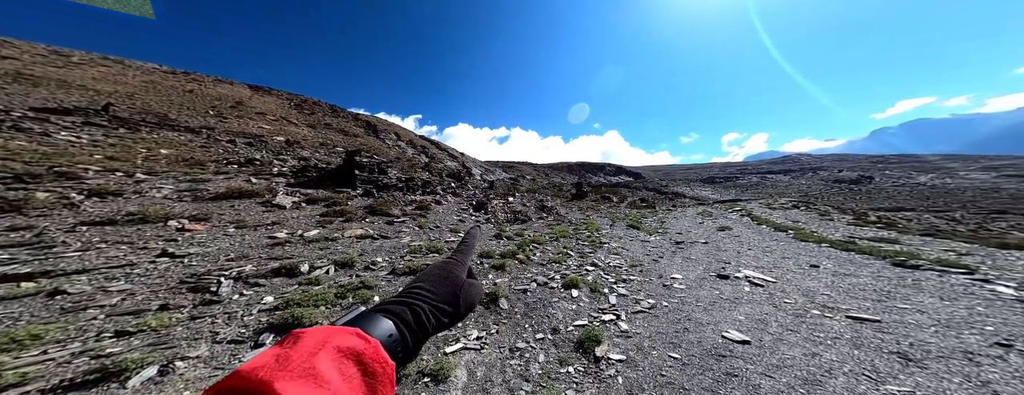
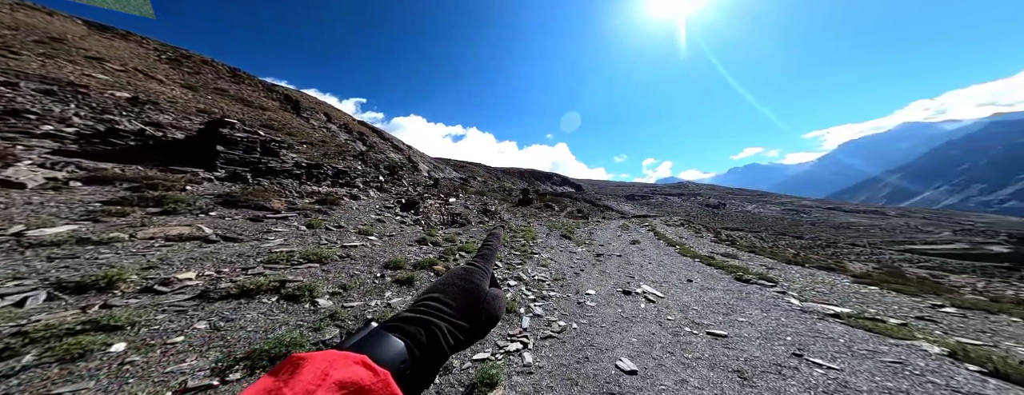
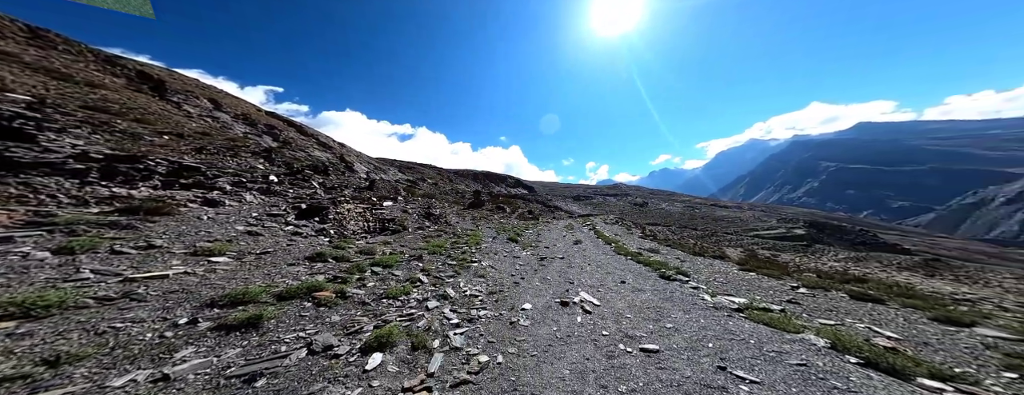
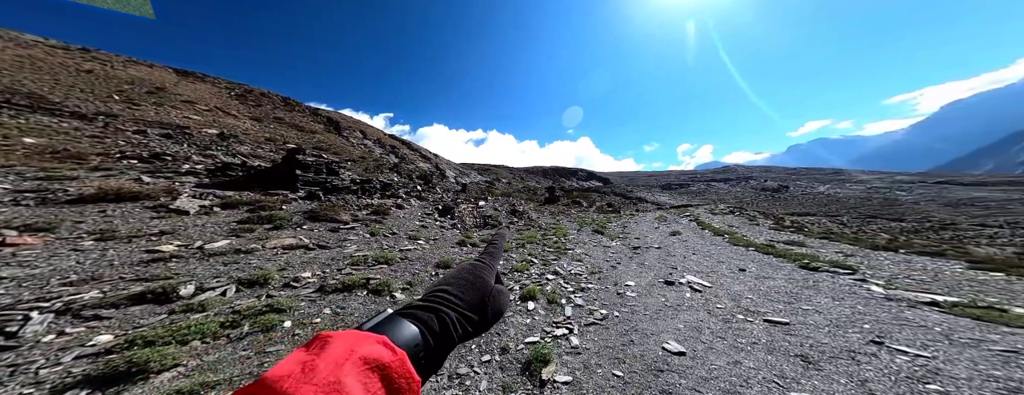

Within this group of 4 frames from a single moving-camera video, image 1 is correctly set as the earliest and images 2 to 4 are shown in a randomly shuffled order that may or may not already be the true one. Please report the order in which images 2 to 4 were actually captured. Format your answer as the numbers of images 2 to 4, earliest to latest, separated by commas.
4, 2, 3
